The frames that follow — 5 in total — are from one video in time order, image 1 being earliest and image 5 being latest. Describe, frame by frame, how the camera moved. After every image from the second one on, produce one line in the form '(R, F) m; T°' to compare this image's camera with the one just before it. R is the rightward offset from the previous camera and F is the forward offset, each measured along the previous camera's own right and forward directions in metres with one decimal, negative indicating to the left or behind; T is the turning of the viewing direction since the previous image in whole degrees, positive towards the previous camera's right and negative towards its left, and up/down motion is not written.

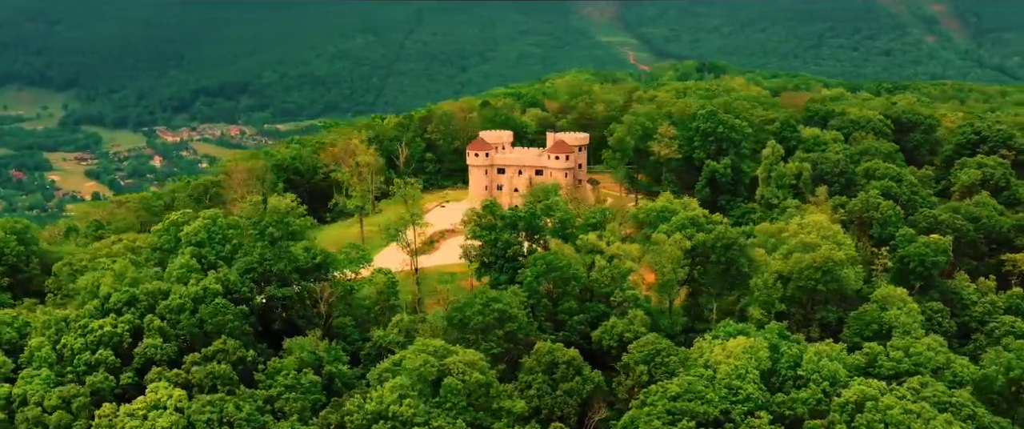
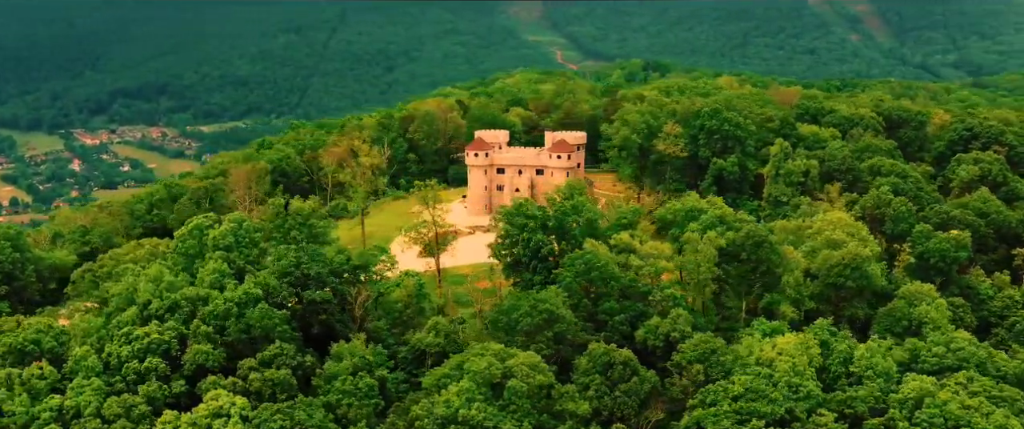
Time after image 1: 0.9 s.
(-3.1, +0.6) m; +2°
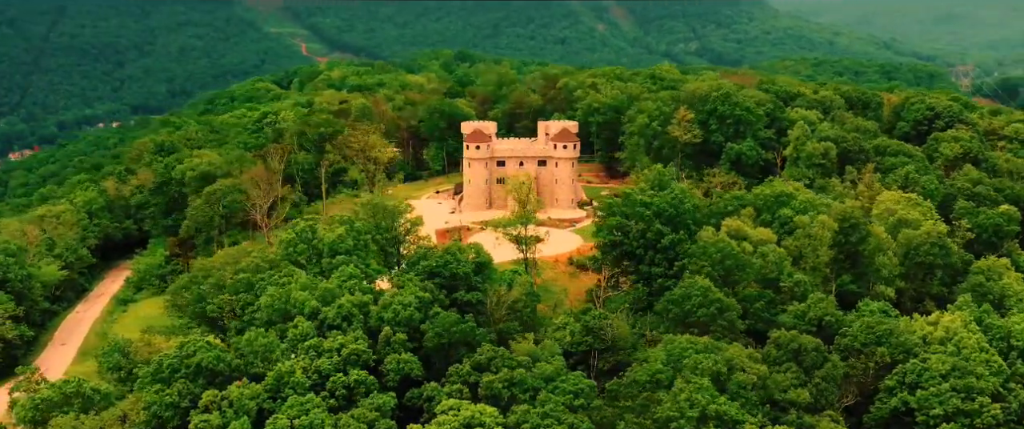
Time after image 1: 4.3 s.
(-10.5, +1.9) m; +7°
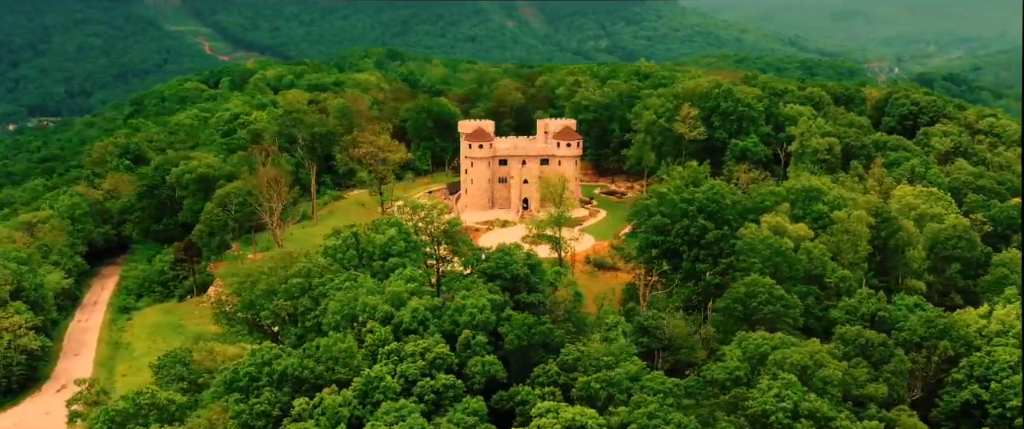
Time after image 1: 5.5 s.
(-3.9, +0.3) m; +2°
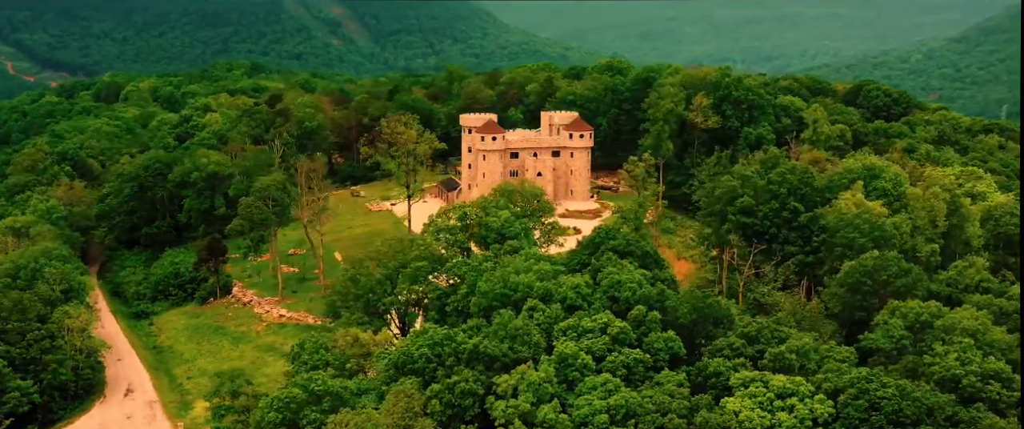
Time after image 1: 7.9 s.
(-7.9, +0.7) m; +4°
